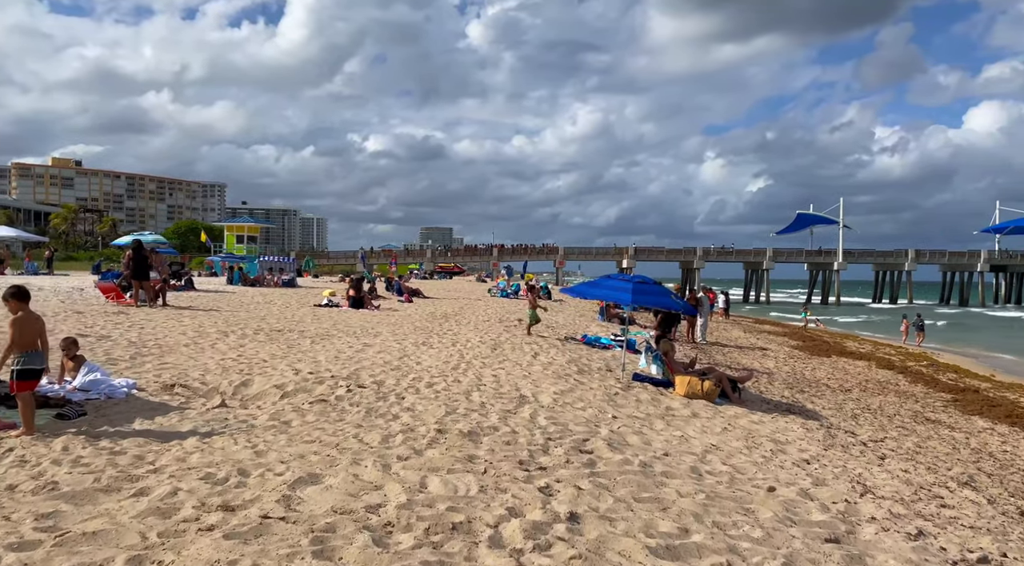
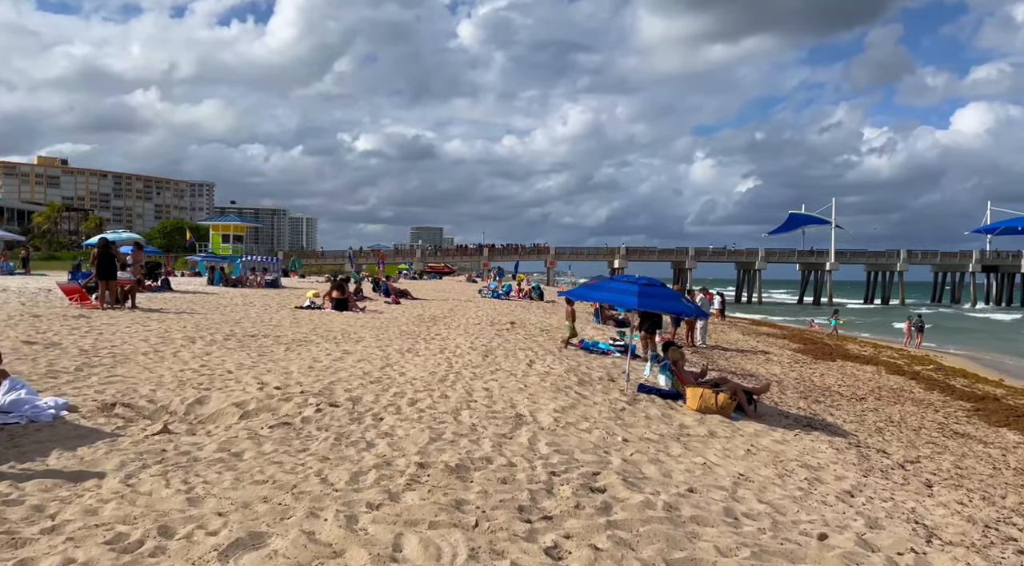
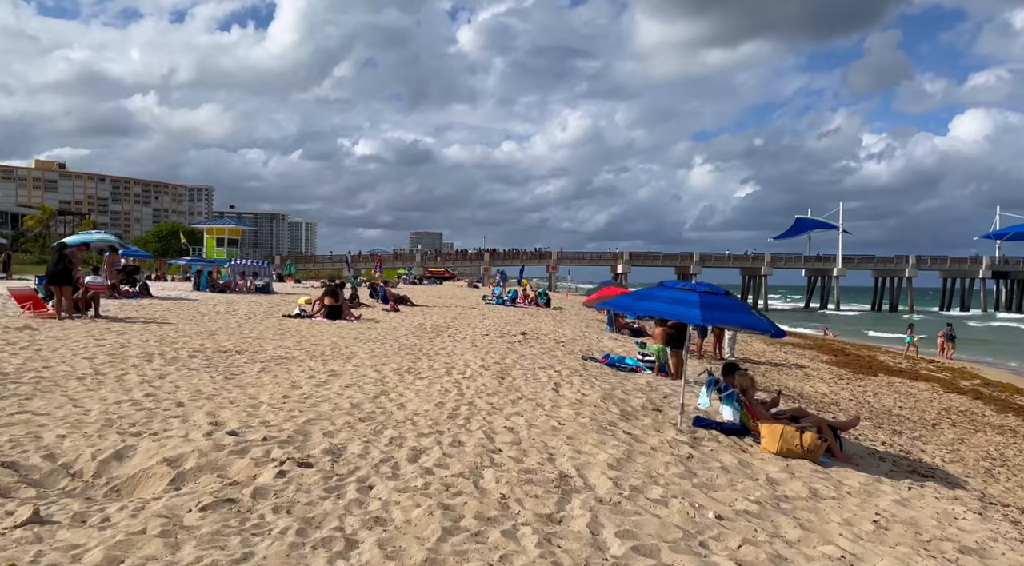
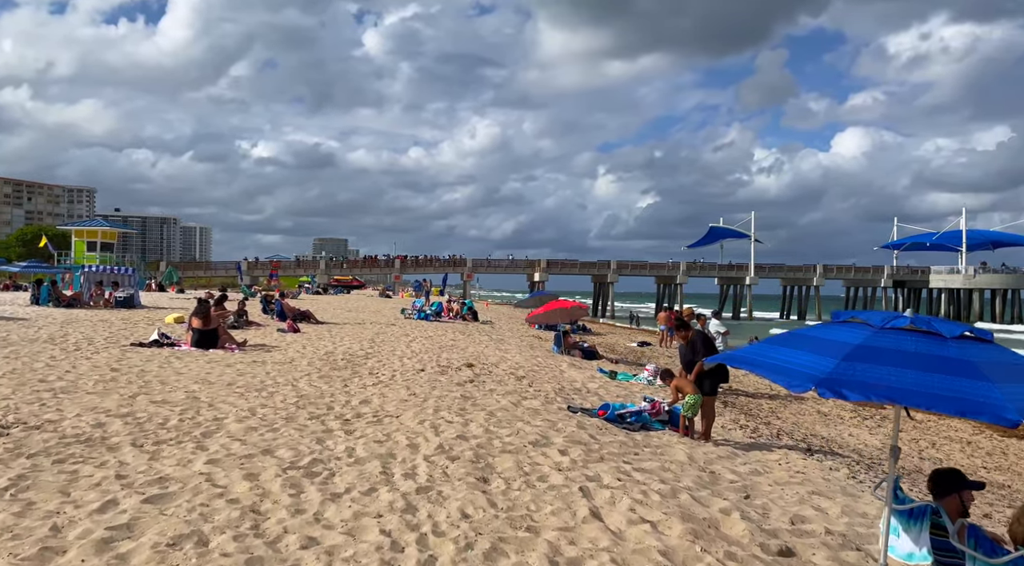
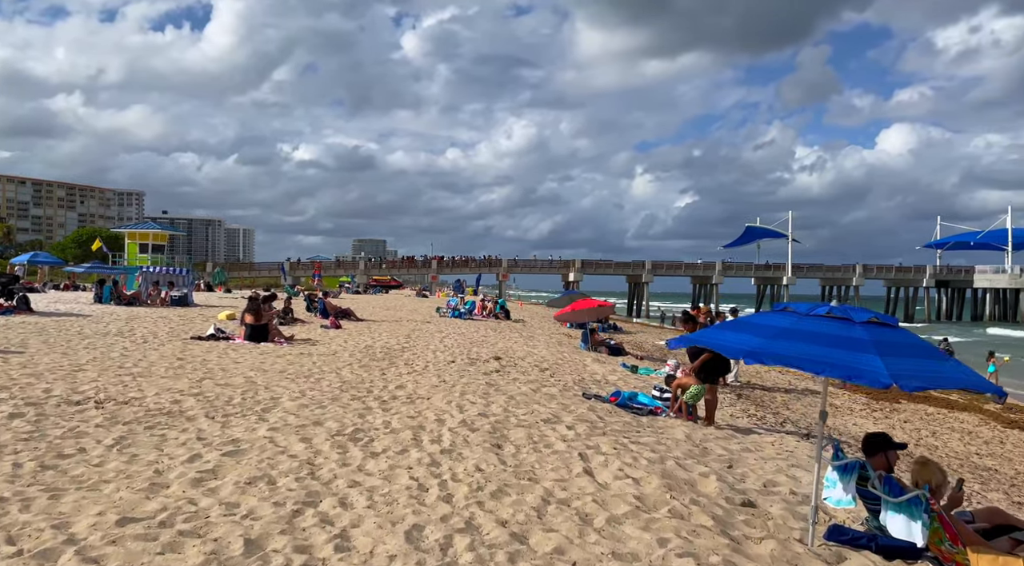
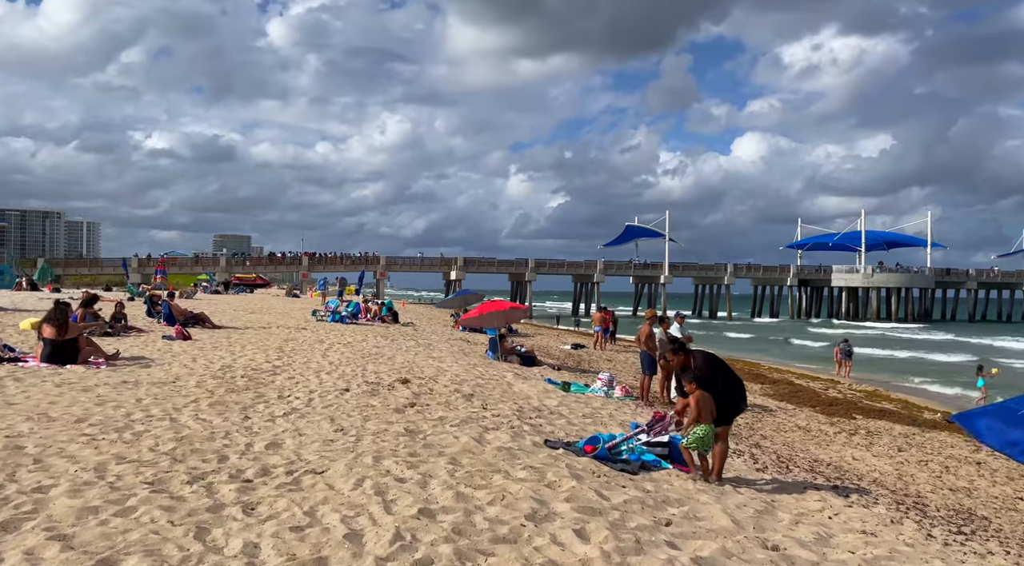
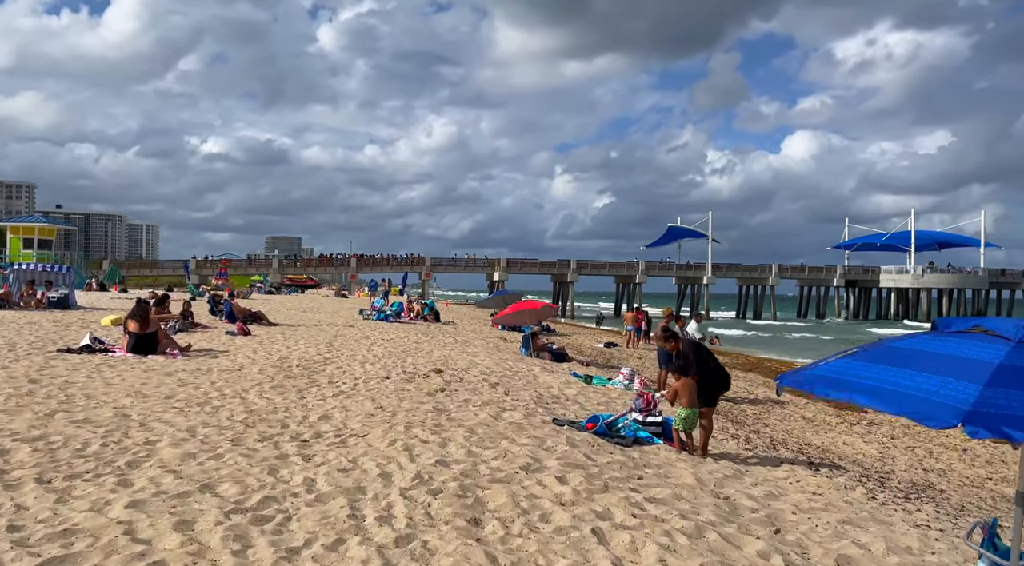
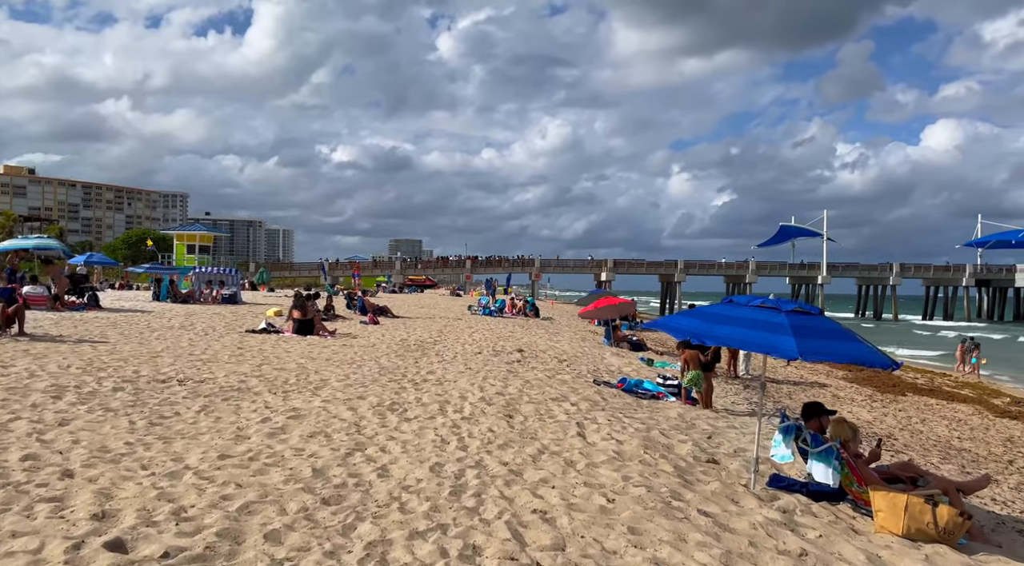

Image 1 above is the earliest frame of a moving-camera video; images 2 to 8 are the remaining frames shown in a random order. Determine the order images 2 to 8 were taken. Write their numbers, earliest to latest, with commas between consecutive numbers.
2, 3, 8, 5, 4, 7, 6
